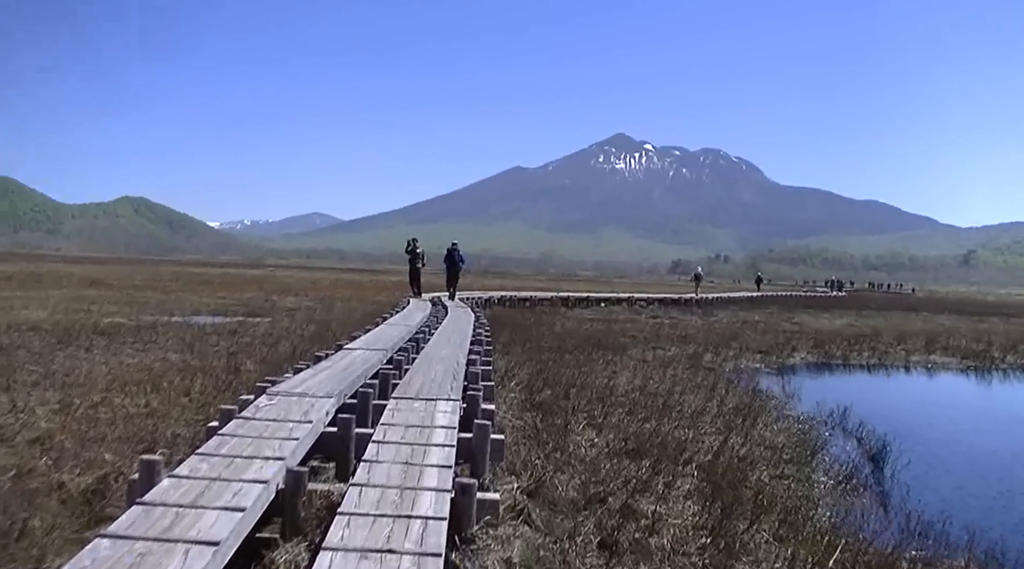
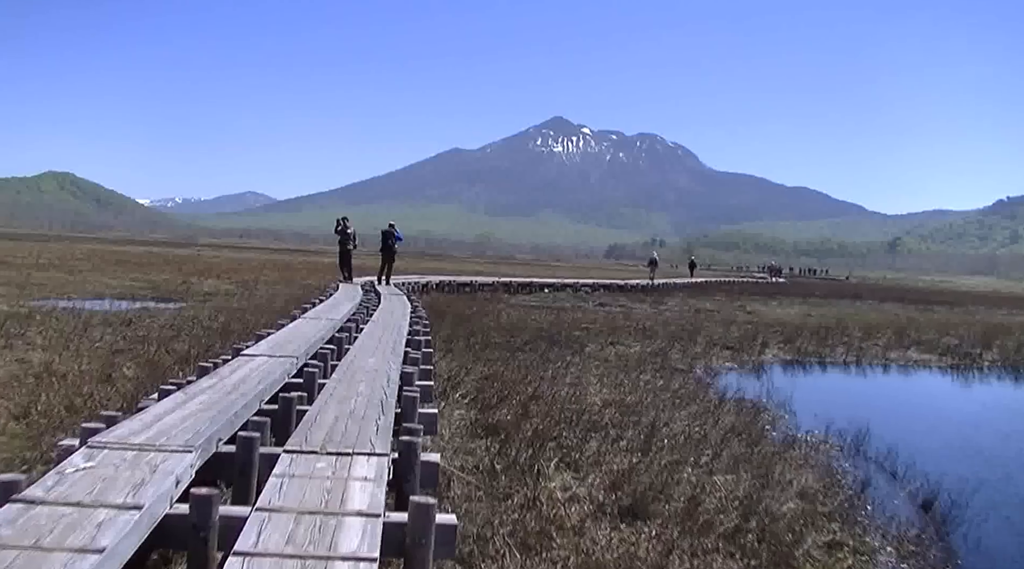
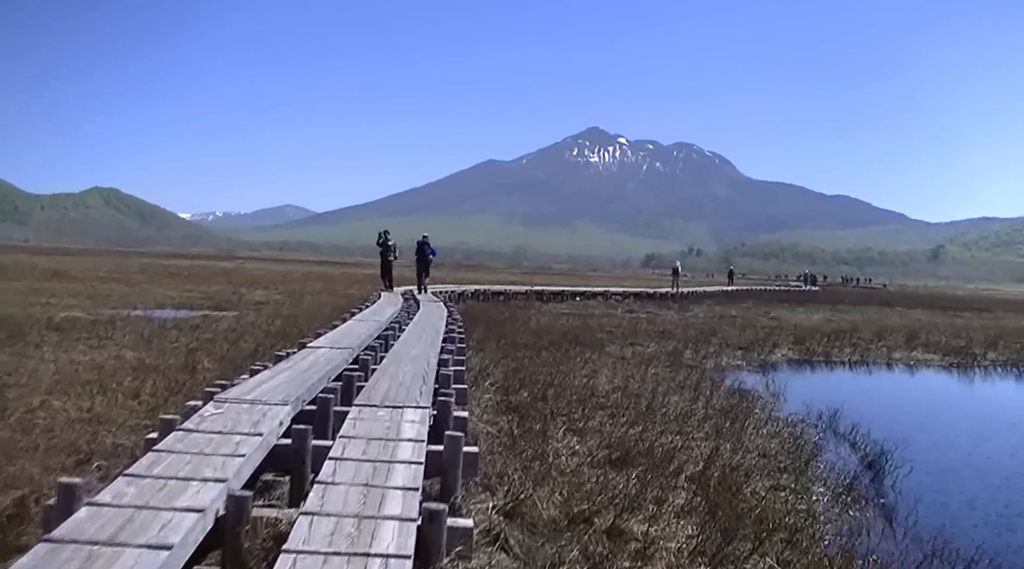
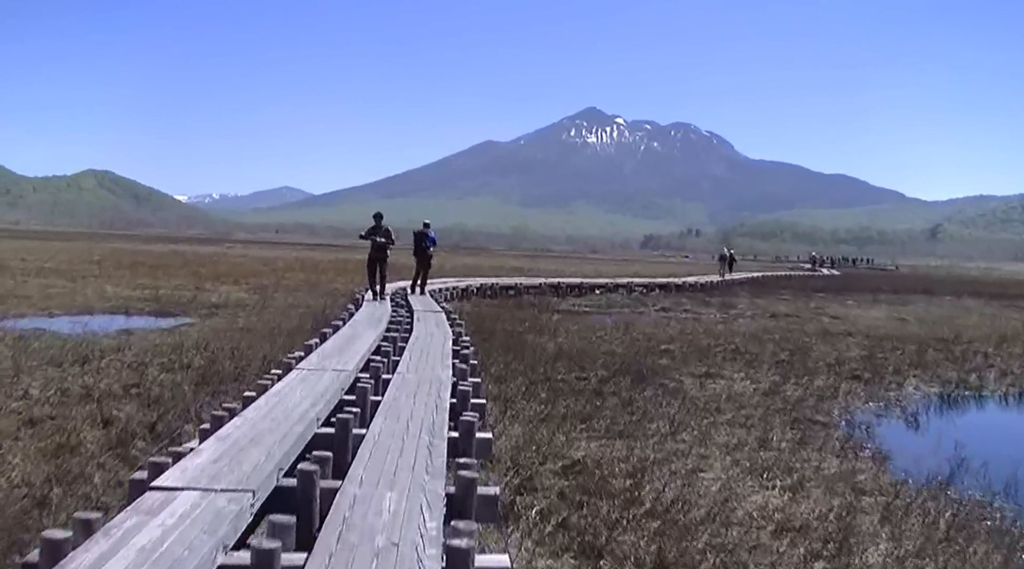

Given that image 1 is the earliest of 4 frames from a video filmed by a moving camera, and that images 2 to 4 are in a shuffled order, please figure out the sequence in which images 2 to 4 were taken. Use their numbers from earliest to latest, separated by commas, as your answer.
3, 2, 4
